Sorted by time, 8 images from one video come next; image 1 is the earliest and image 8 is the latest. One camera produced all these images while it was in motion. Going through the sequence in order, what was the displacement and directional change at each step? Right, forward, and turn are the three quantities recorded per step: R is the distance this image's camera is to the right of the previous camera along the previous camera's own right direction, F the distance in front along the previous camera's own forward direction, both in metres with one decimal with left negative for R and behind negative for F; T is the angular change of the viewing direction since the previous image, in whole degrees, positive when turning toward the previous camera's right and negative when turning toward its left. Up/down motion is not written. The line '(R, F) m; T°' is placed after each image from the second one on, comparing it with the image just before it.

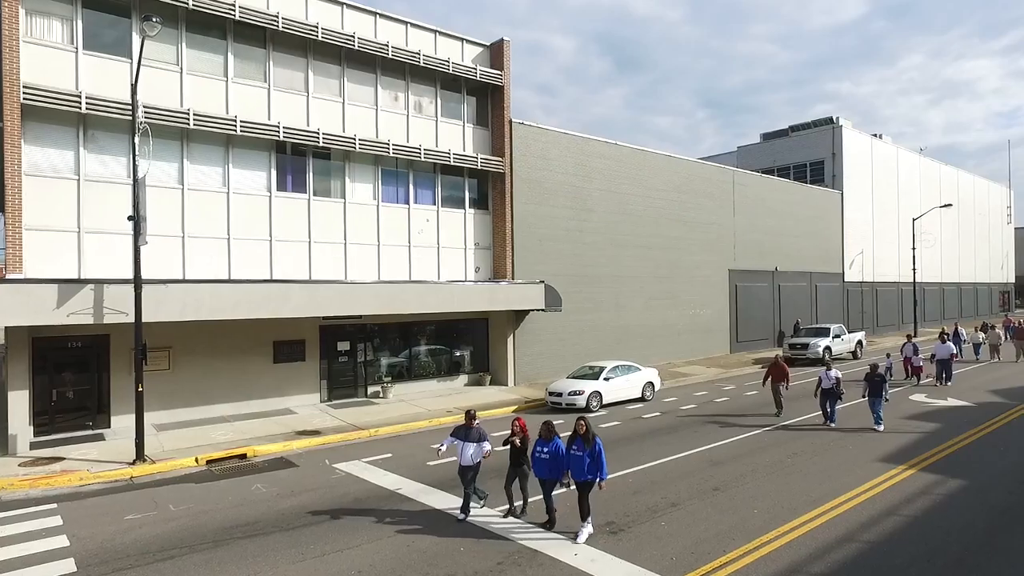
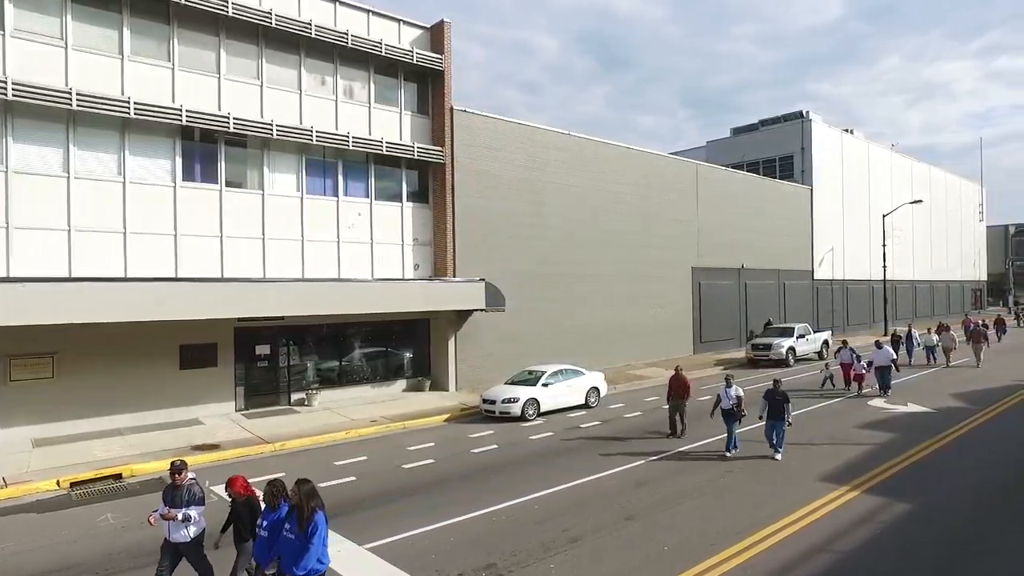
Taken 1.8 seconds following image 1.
(+1.4, +1.3) m; +1°
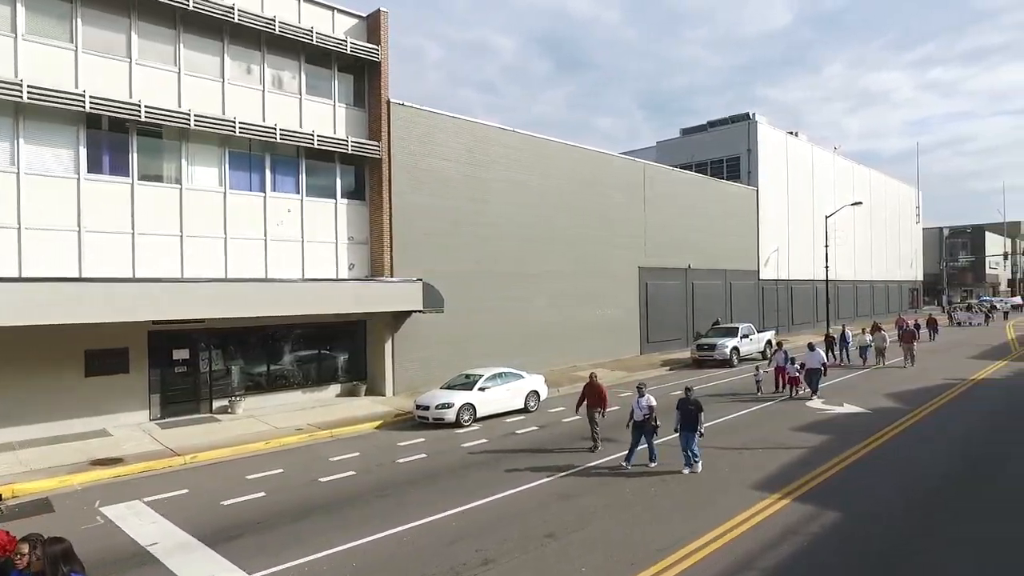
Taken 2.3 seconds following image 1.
(+0.6, +0.6) m; +4°
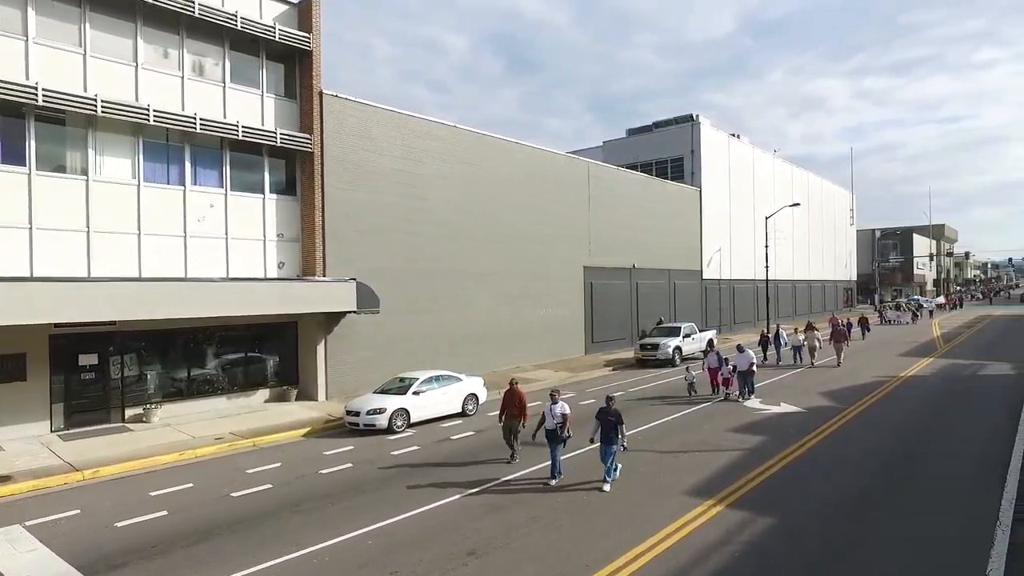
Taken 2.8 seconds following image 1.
(+0.4, +0.5) m; +4°
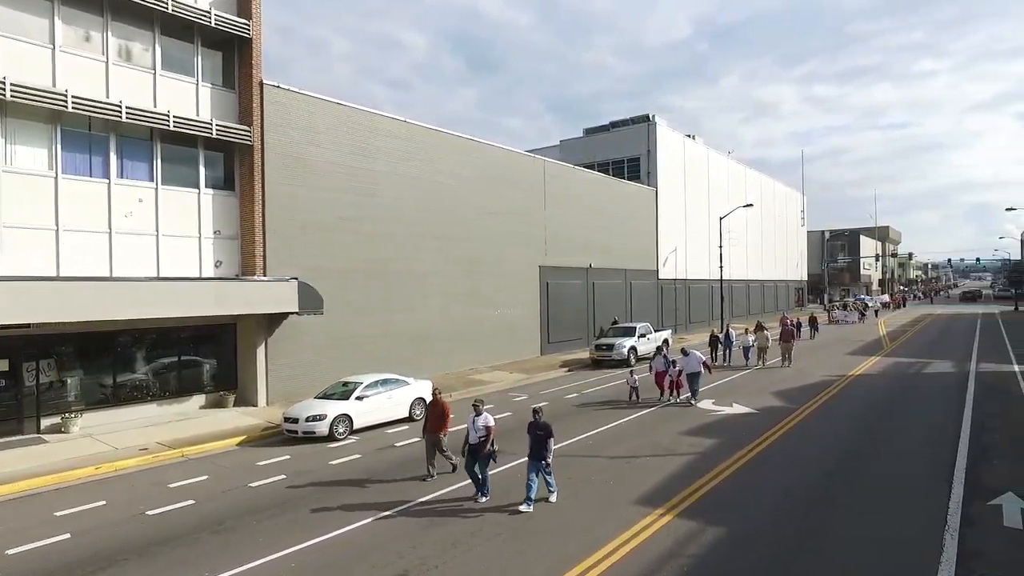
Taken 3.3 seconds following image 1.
(+0.3, +0.5) m; +4°
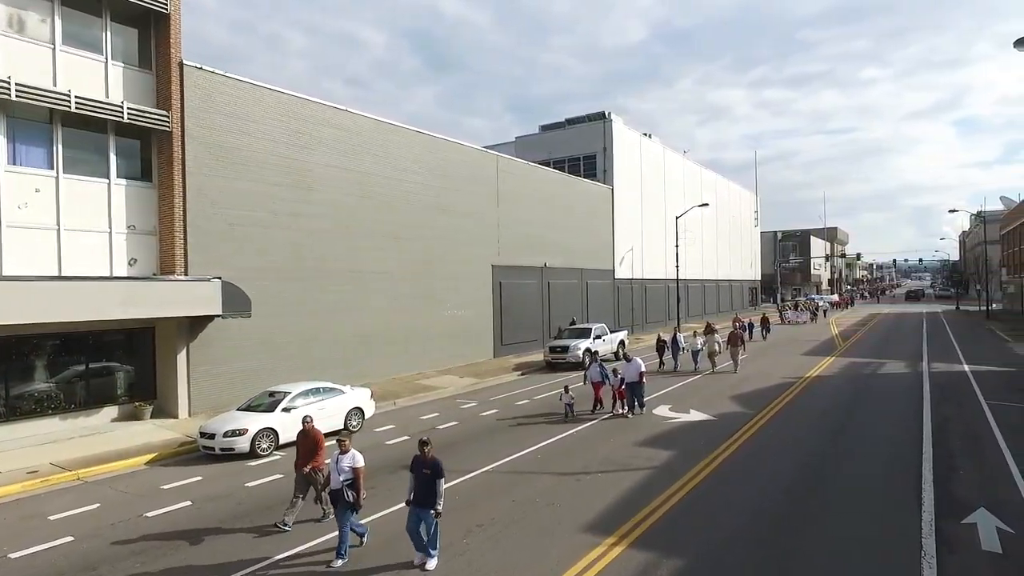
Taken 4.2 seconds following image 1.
(+0.3, +1.1) m; +4°
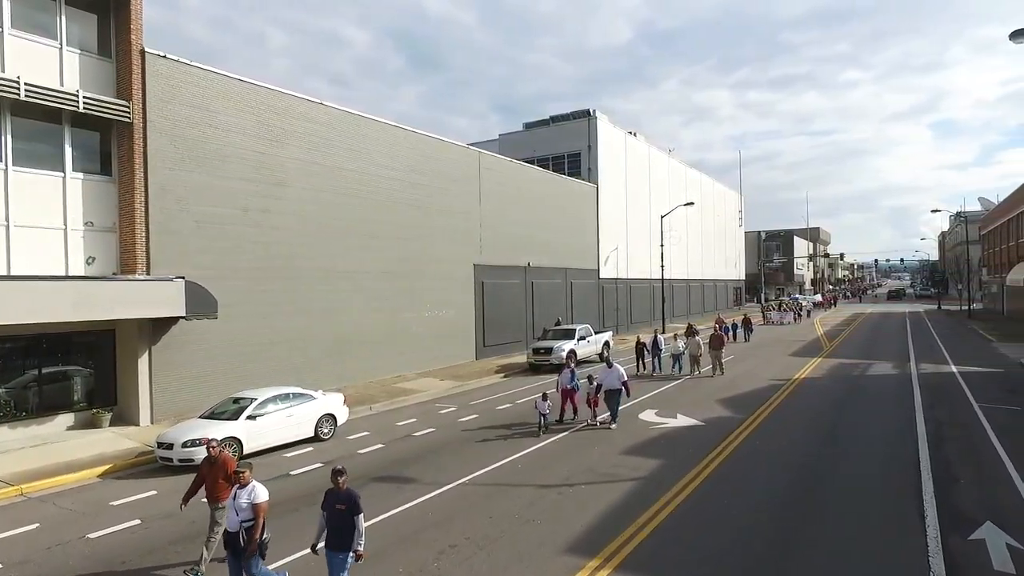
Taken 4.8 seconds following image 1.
(+0.1, +0.7) m; +1°
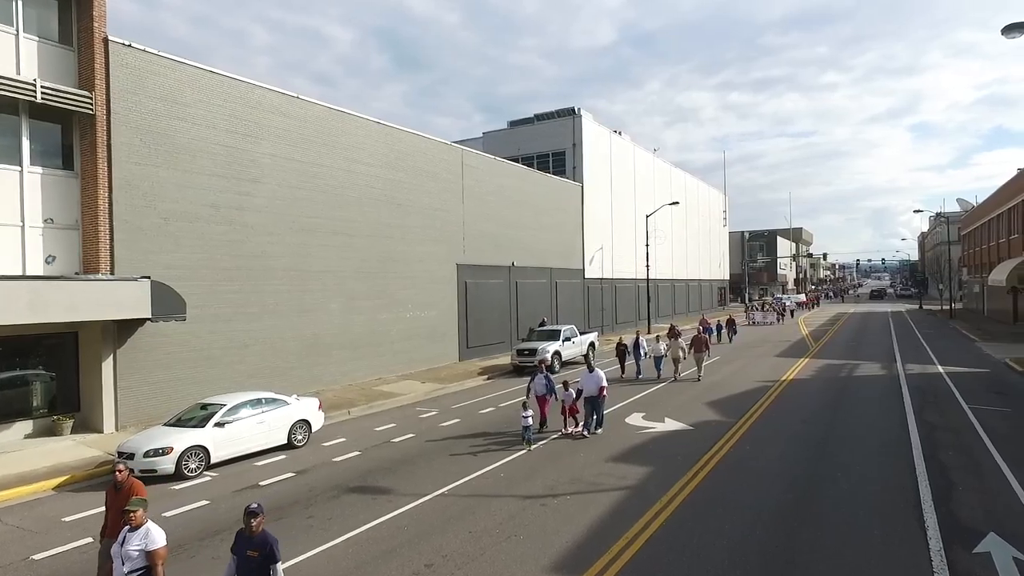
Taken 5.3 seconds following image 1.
(+0.1, +0.5) m; +1°
